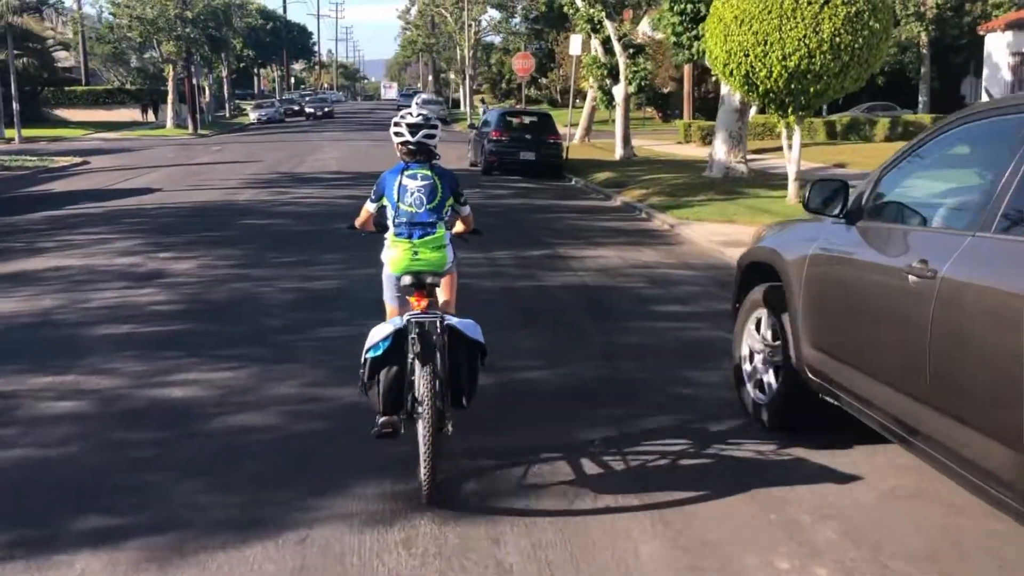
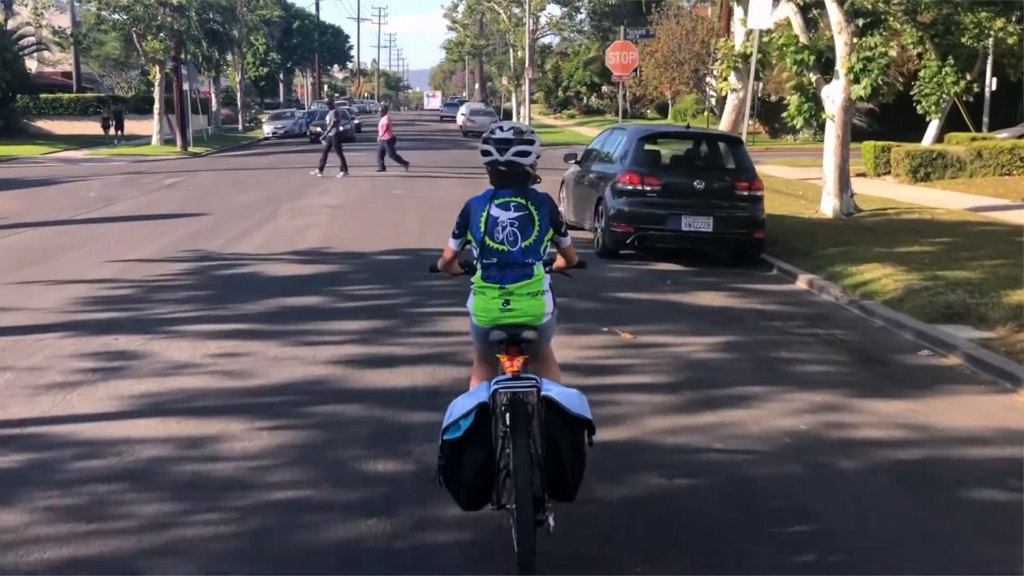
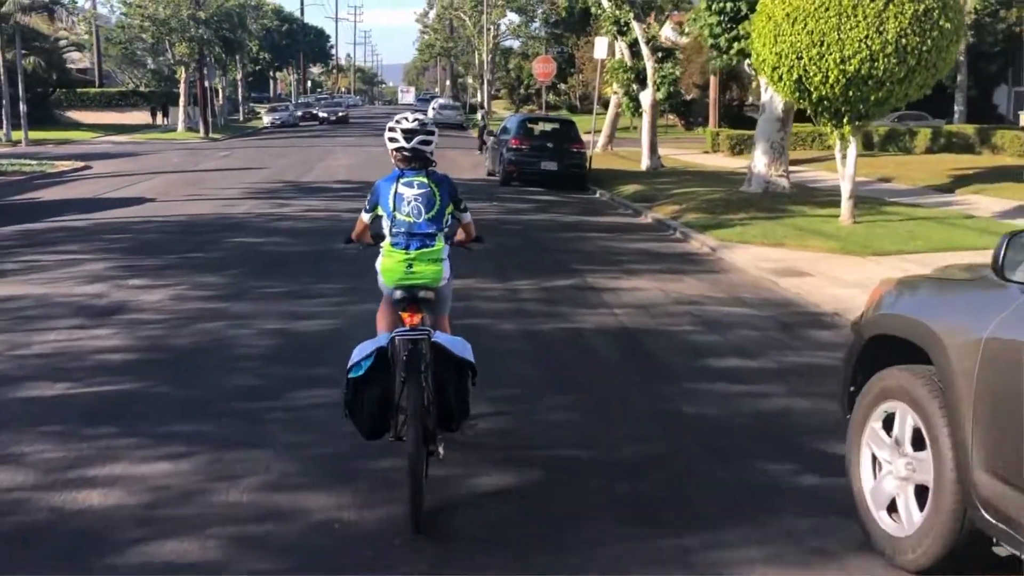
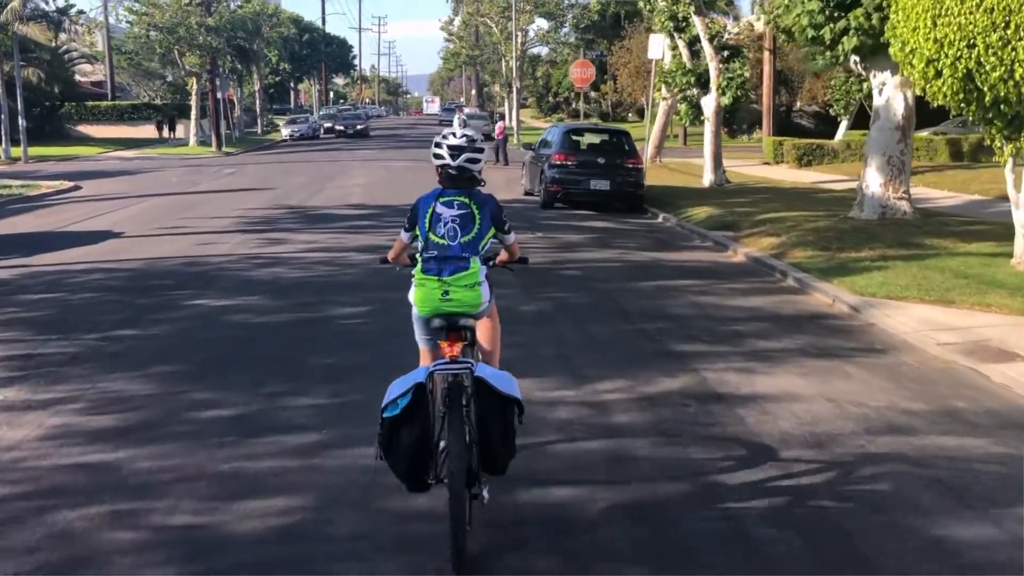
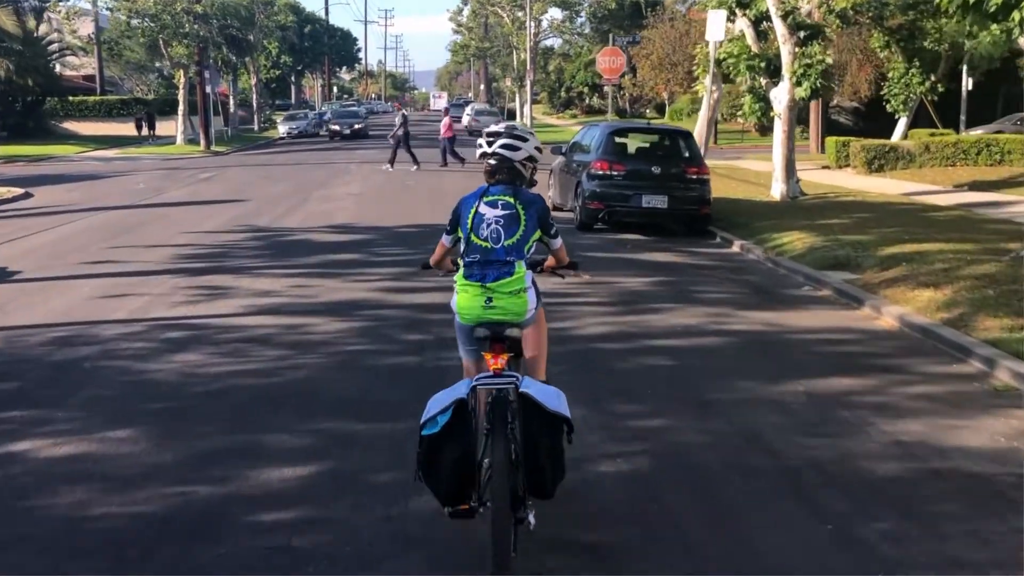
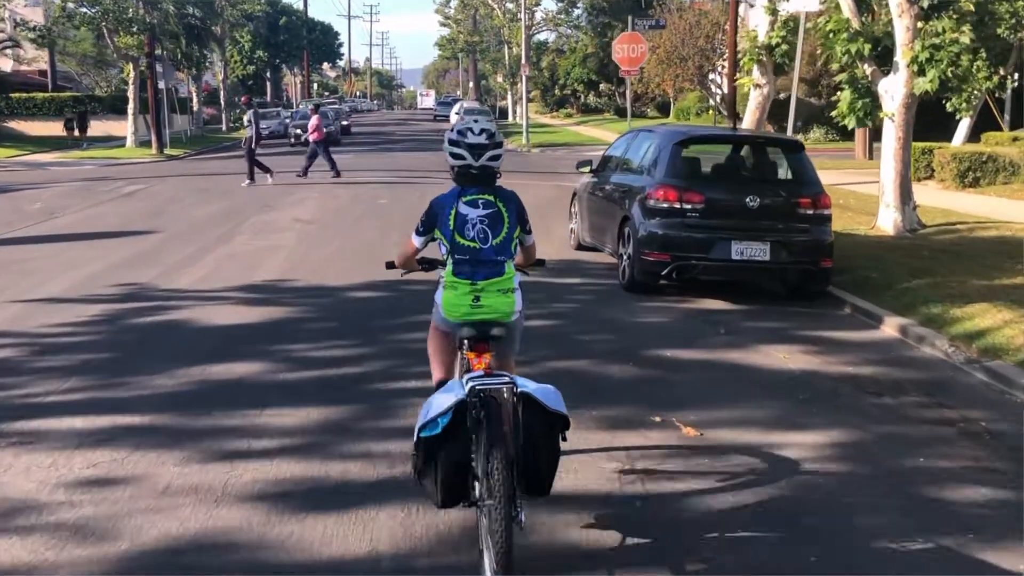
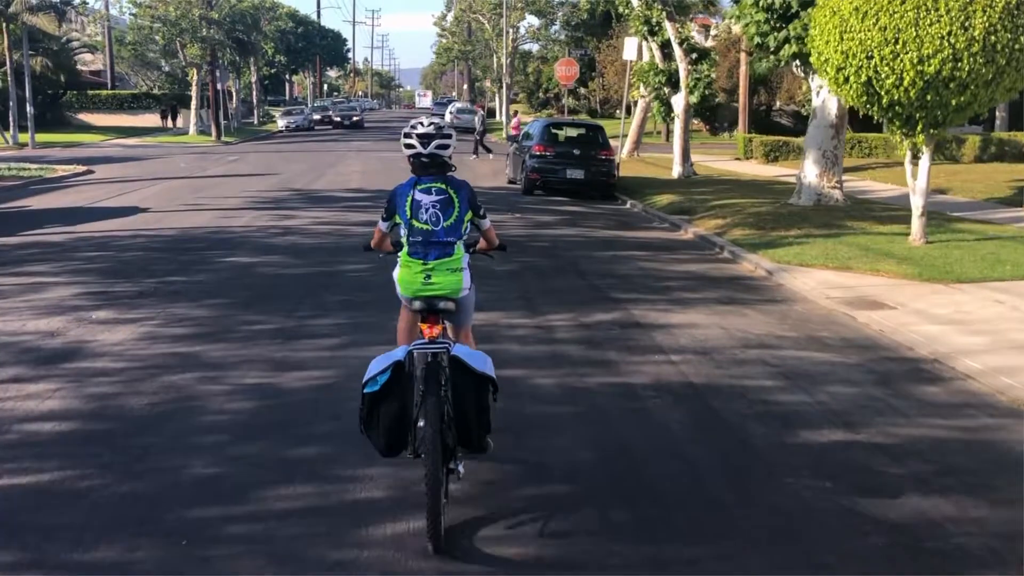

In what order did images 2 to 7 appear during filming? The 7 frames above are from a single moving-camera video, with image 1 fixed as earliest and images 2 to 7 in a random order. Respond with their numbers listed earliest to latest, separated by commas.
3, 7, 4, 5, 2, 6
